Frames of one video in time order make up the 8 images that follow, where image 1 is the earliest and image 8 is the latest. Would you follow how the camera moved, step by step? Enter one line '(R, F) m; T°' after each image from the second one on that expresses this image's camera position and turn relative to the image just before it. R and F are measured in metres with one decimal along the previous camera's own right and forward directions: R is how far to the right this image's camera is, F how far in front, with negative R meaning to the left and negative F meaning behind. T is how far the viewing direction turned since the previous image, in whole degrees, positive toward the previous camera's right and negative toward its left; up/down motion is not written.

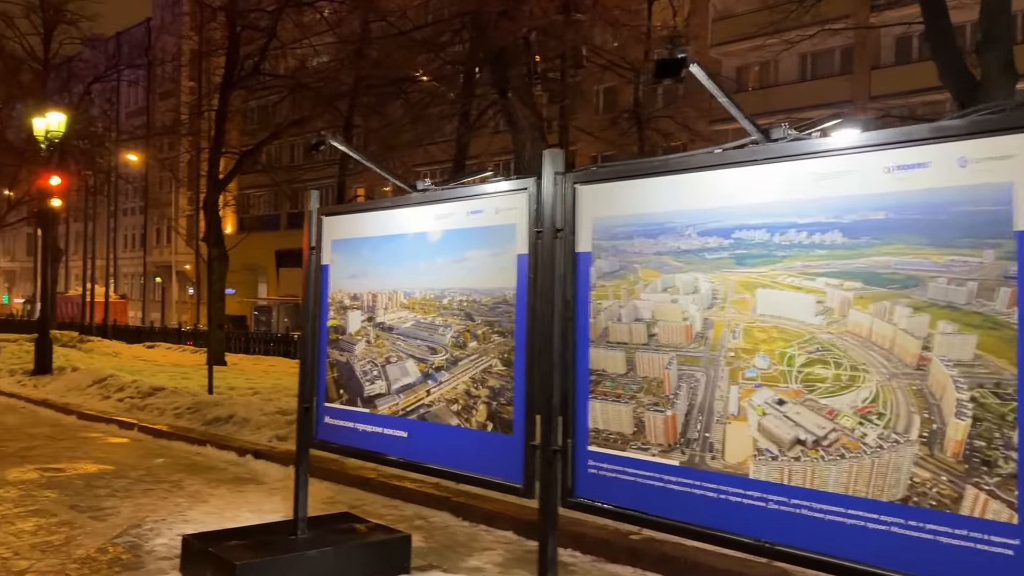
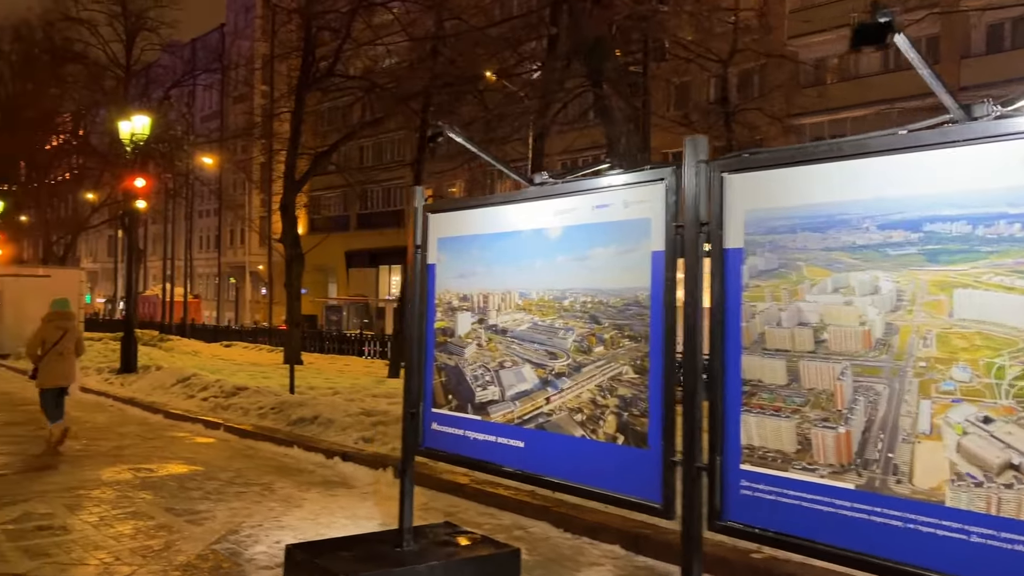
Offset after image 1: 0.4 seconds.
(-0.3, +0.3) m; -4°
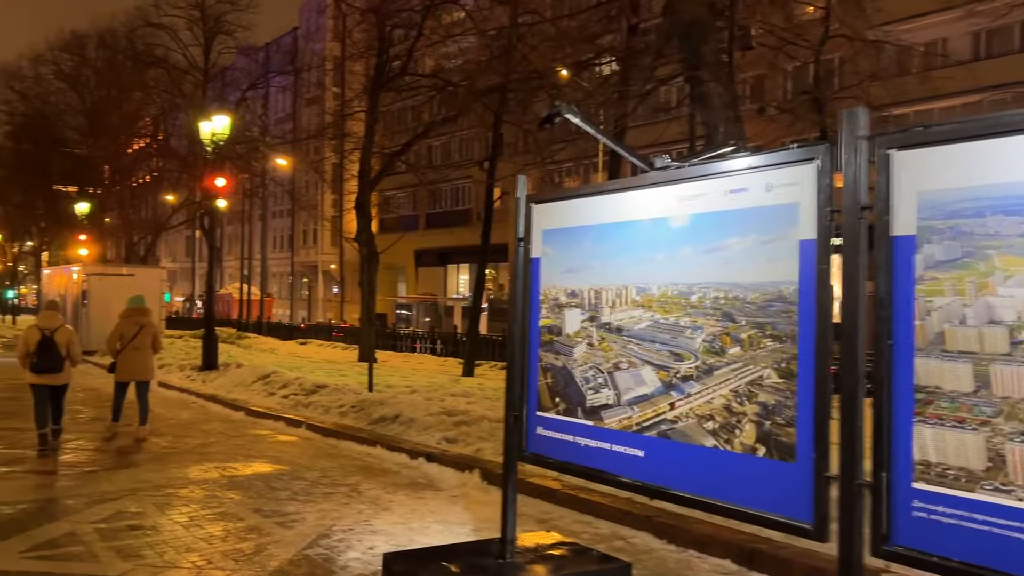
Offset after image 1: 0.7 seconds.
(-0.2, +0.3) m; -4°
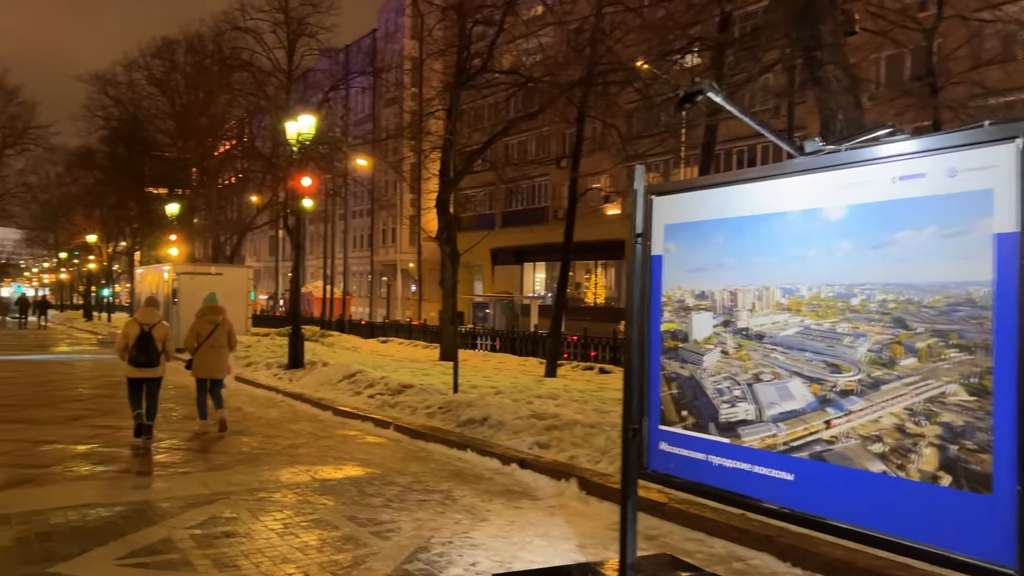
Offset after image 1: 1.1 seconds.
(-0.2, +0.3) m; -5°
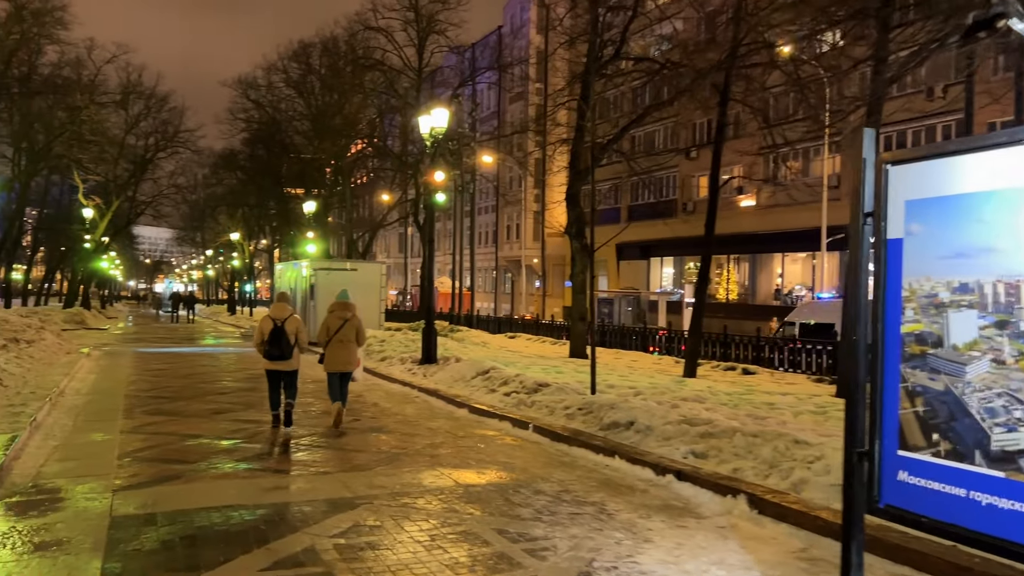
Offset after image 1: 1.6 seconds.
(-0.3, +0.5) m; -8°
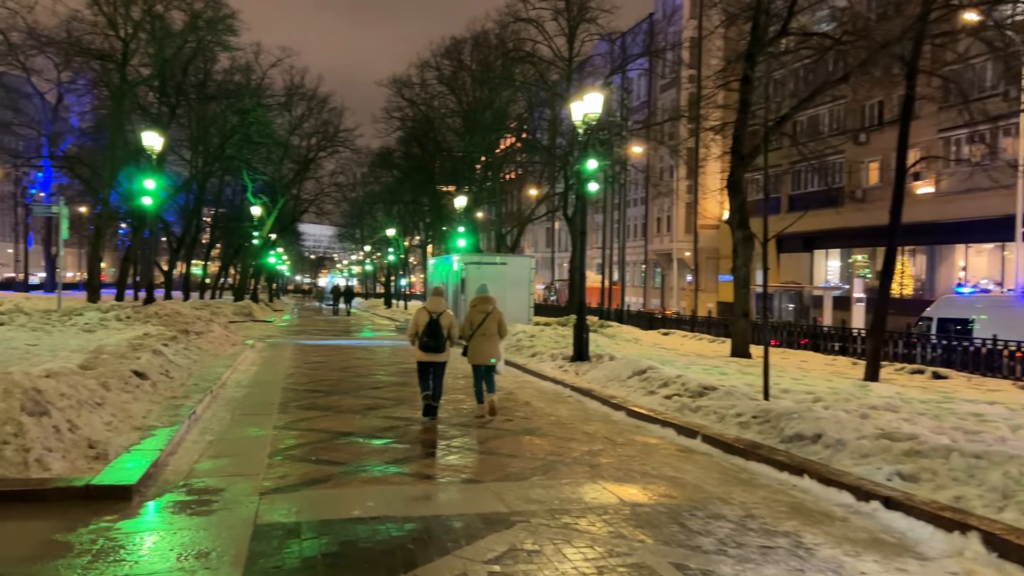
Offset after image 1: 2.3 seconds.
(-0.2, +0.7) m; -10°
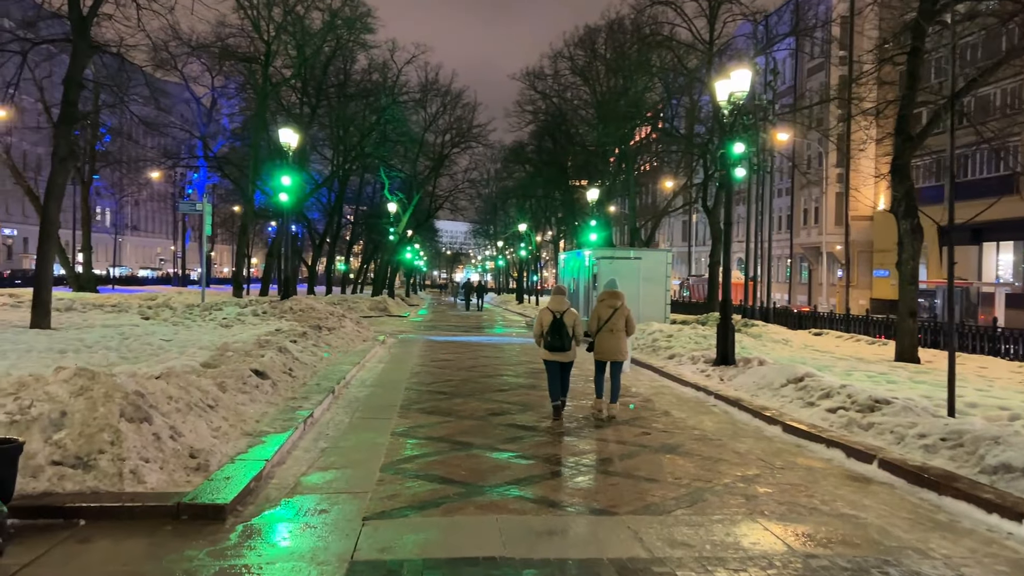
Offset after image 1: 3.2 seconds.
(0.0, +0.9) m; -9°
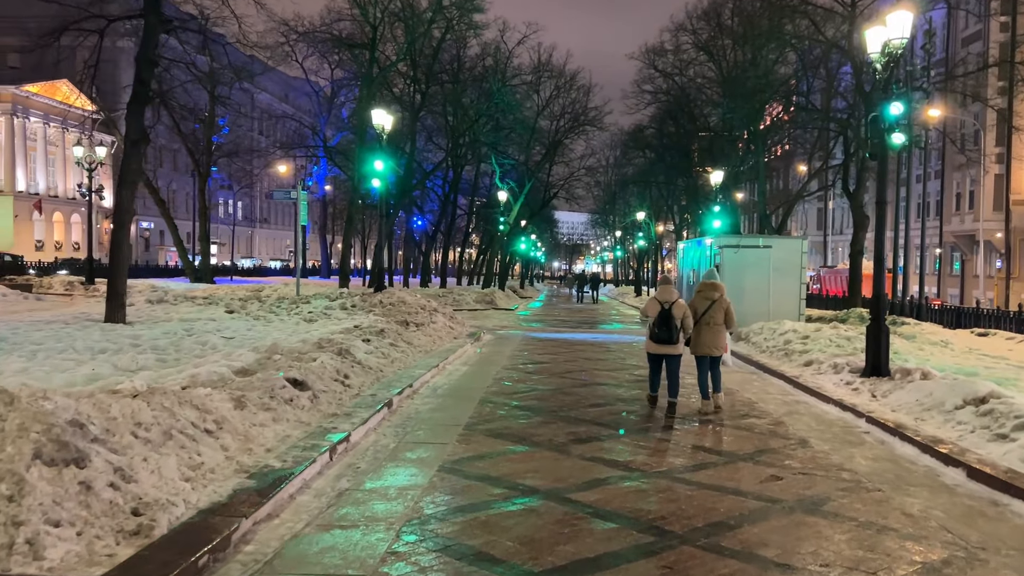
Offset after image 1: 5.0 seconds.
(+0.3, +1.9) m; -8°
